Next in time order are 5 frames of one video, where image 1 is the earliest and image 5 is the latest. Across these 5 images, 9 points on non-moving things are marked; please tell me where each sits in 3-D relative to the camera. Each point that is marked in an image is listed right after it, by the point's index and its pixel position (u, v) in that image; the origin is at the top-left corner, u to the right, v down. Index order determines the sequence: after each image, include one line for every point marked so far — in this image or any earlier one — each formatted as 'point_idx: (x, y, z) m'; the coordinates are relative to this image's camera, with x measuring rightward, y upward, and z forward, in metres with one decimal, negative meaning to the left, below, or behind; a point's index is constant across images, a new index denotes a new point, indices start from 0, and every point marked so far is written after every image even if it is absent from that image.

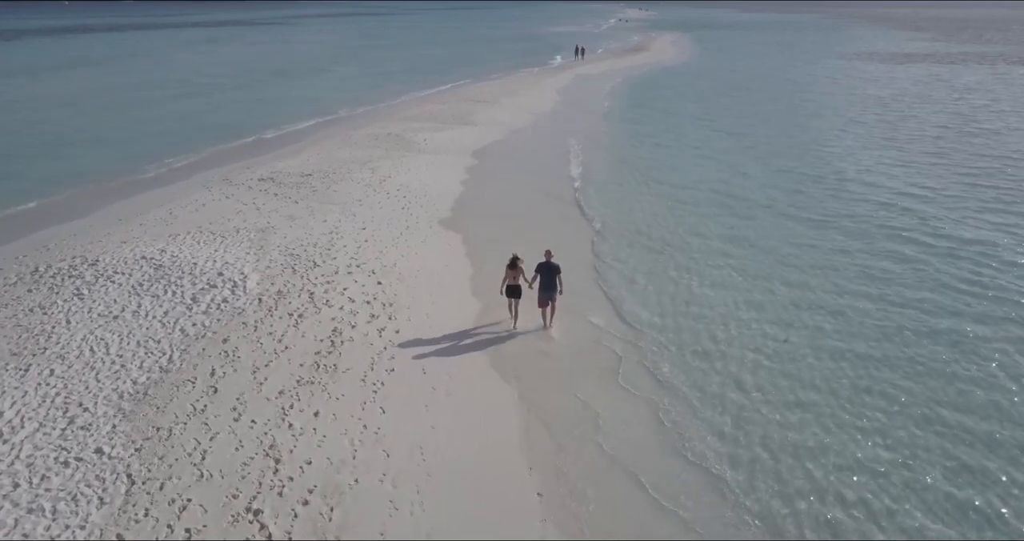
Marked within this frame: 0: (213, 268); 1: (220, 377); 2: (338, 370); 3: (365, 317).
0: (-5.0, 0.0, +12.9) m
1: (-3.7, -1.3, +9.7) m
2: (-2.3, -1.3, +10.1) m
3: (-2.2, -0.7, +11.7) m
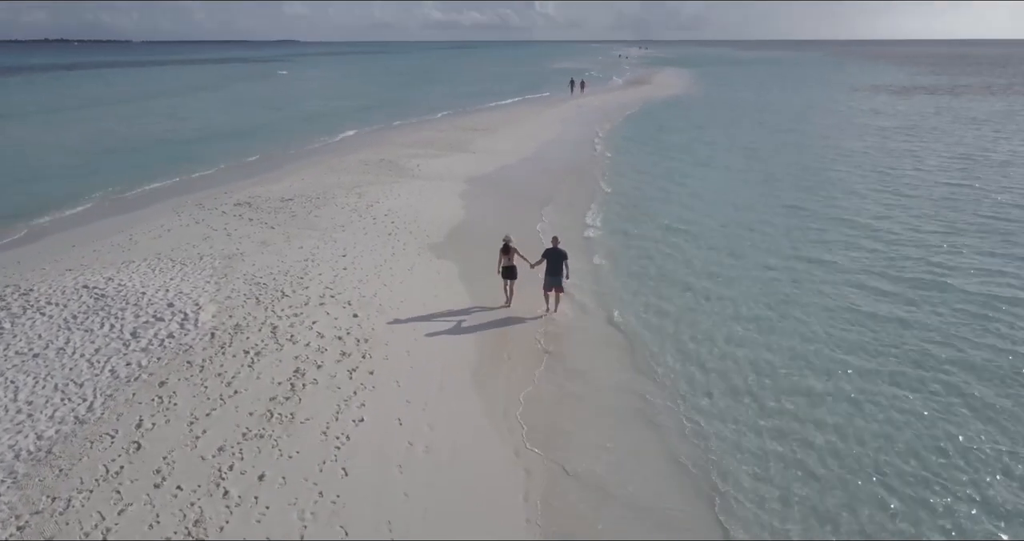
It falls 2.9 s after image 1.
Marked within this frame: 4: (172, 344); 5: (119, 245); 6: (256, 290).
0: (-5.1, -0.4, +11.2) m
1: (-3.7, -1.6, +7.9) m
2: (-2.3, -1.6, +8.3) m
3: (-2.3, -1.1, +9.9) m
4: (-4.3, -0.9, +9.8) m
5: (-7.5, +0.5, +14.8) m
6: (-4.0, -0.3, +12.0) m
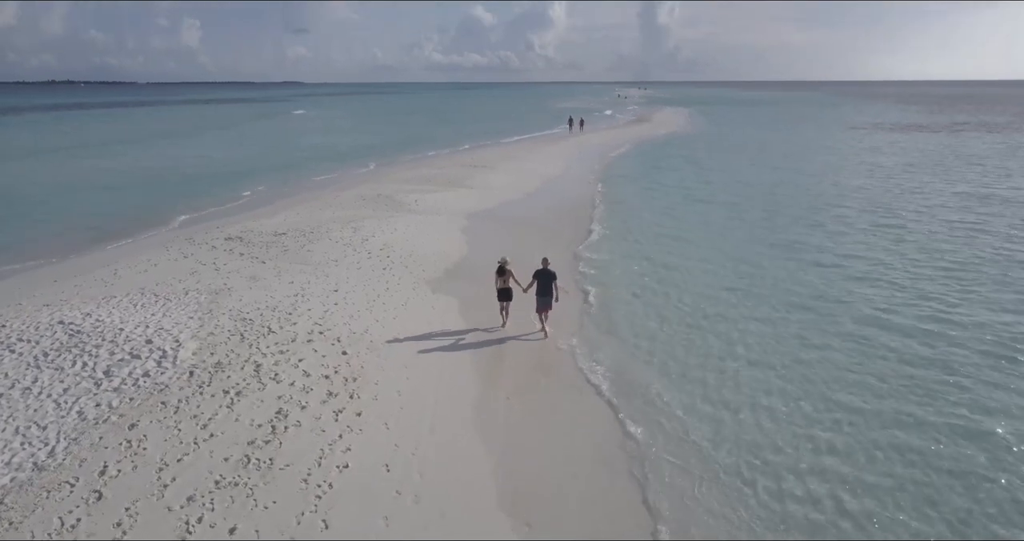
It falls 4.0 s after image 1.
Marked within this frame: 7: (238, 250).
0: (-5.1, -0.9, +10.6) m
1: (-3.8, -1.9, +7.3) m
2: (-2.4, -1.9, +7.6) m
3: (-2.3, -1.5, +9.3) m
4: (-4.4, -1.3, +9.2) m
5: (-7.6, -0.2, +14.2) m
6: (-4.0, -0.8, +11.4) m
7: (-5.9, +0.4, +16.7) m
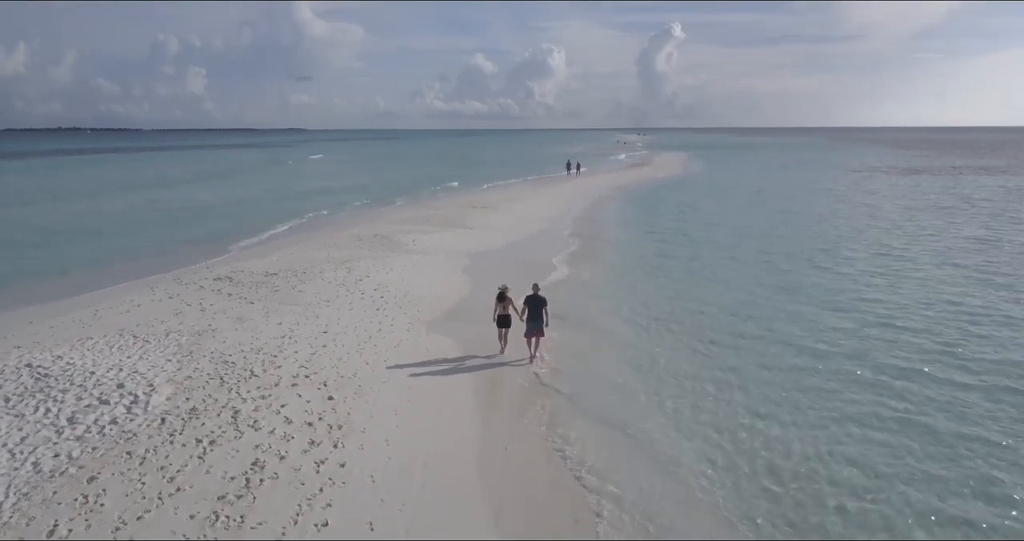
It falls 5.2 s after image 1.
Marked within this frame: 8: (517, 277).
0: (-5.1, -1.4, +9.9) m
1: (-3.8, -2.3, +6.5) m
2: (-2.4, -2.3, +6.9) m
3: (-2.3, -1.9, +8.6) m
4: (-4.4, -1.8, +8.5) m
5: (-7.6, -0.9, +13.6) m
6: (-4.0, -1.4, +10.7) m
7: (-6.0, -0.4, +16.0) m
8: (+0.1, -0.2, +19.6) m
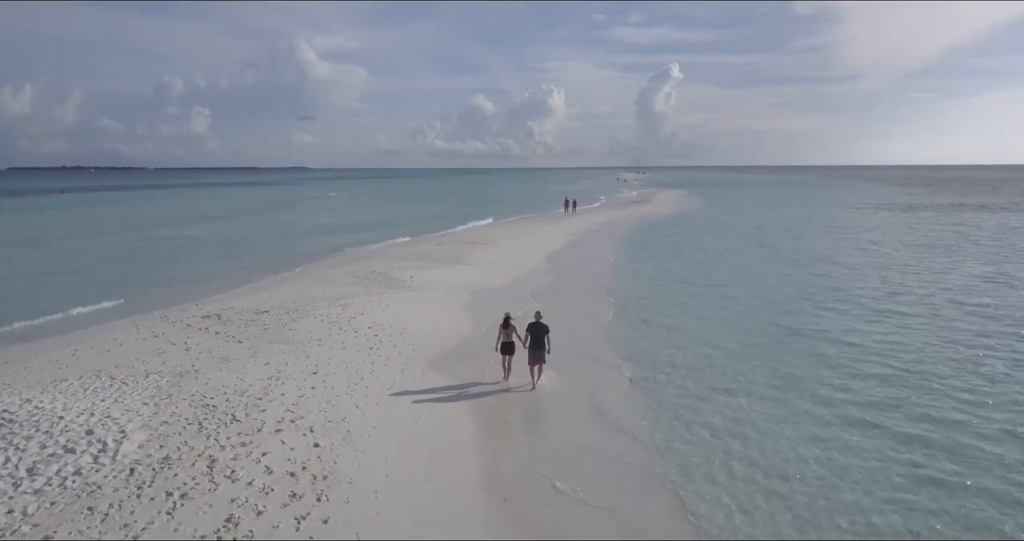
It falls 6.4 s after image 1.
0: (-5.1, -1.8, +9.2) m
1: (-3.8, -2.5, +5.8) m
2: (-2.4, -2.6, +6.1) m
3: (-2.3, -2.3, +7.9) m
4: (-4.4, -2.1, +7.8) m
5: (-7.6, -1.5, +12.9) m
6: (-4.0, -1.9, +10.0) m
7: (-6.0, -1.2, +15.4) m
8: (+0.1, -1.1, +18.9) m
